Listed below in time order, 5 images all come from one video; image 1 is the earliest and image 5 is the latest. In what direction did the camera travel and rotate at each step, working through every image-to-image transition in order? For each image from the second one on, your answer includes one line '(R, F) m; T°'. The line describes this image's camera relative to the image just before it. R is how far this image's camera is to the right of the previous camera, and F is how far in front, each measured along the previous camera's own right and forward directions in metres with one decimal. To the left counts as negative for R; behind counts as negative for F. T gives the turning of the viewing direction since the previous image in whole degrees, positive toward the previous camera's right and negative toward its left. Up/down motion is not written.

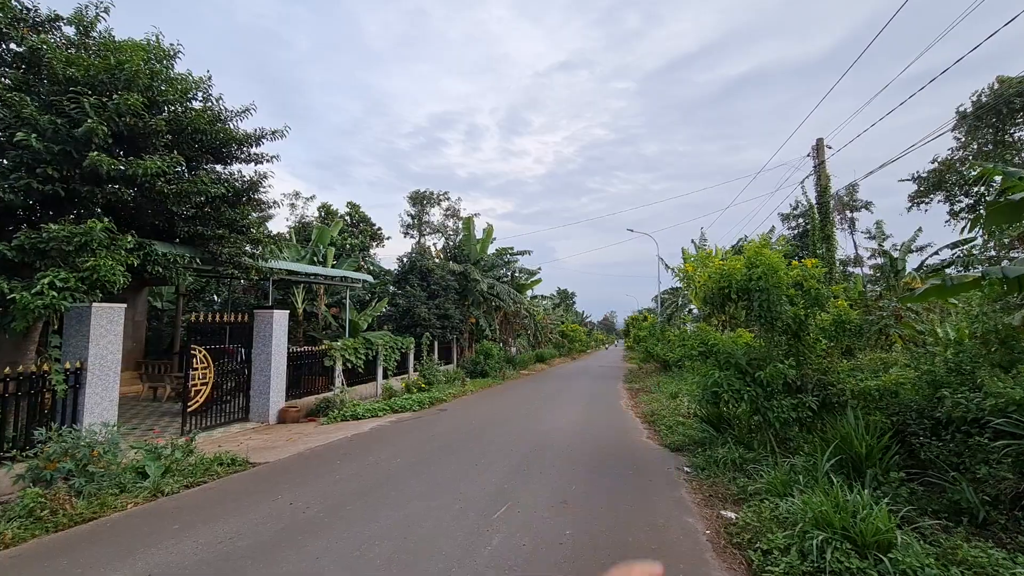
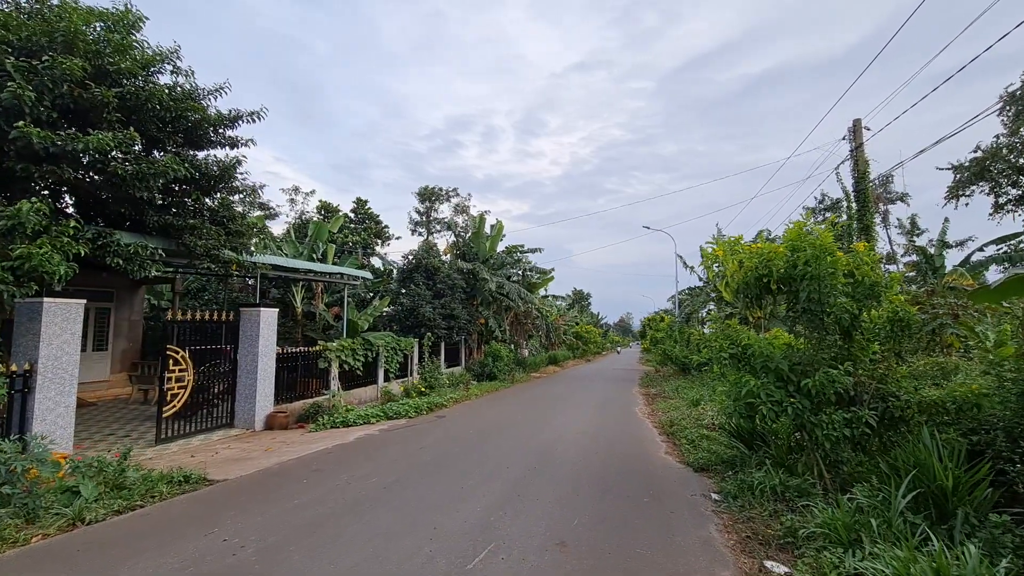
(+0.2, +0.9) m; -2°
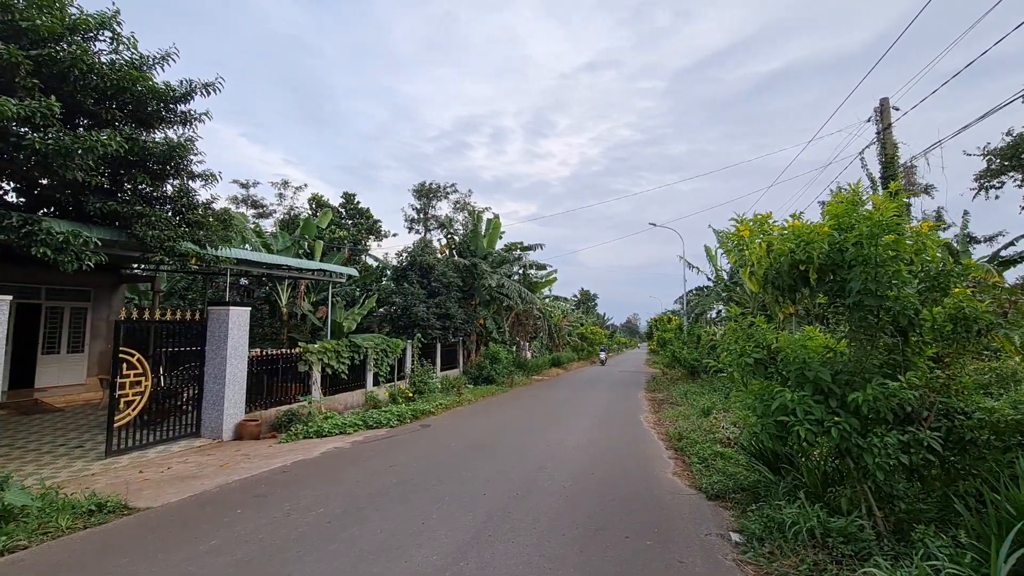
(+0.3, +0.9) m; -1°
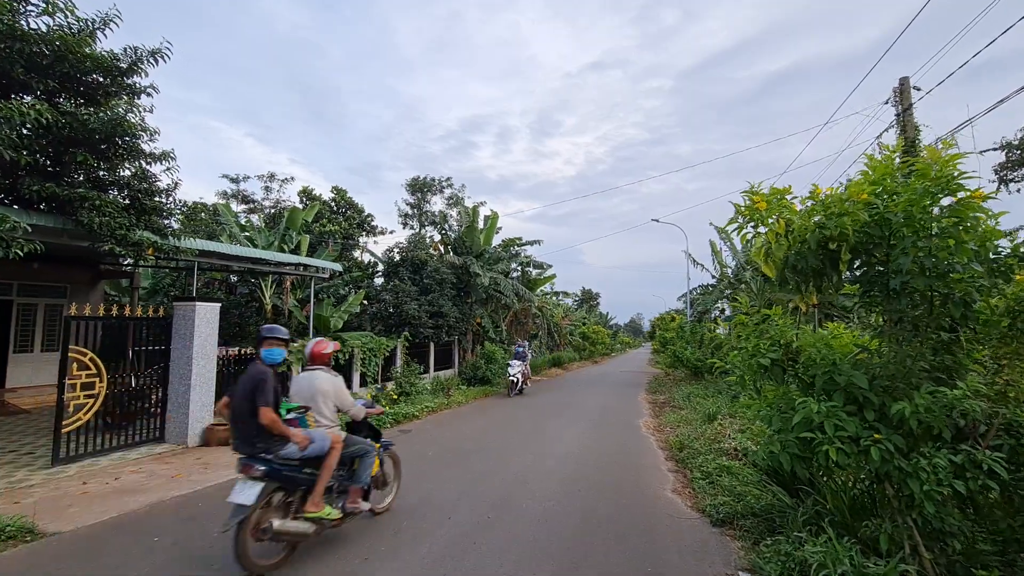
(+0.3, +0.7) m; 0°
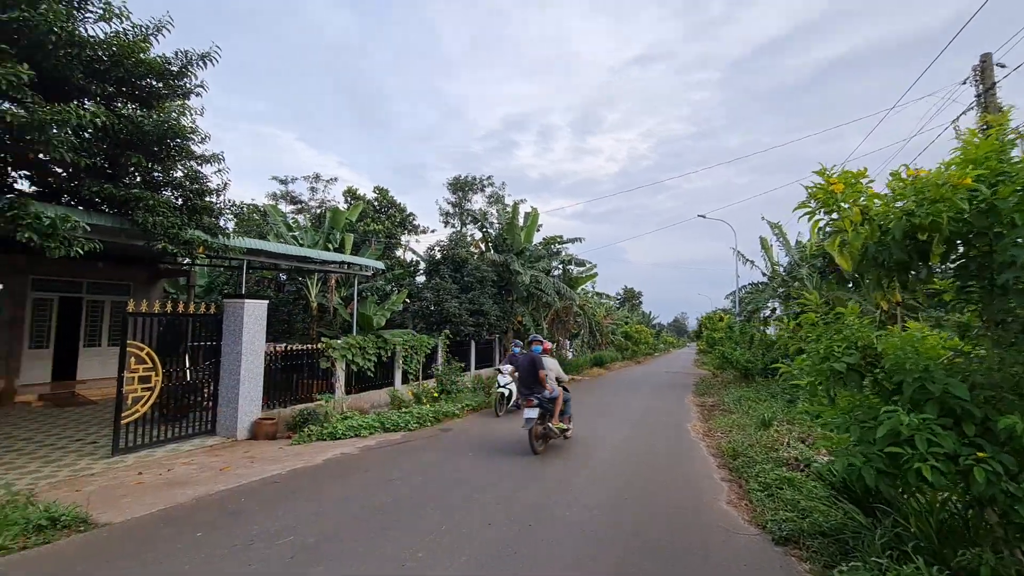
(0.0, +0.2) m; -5°
